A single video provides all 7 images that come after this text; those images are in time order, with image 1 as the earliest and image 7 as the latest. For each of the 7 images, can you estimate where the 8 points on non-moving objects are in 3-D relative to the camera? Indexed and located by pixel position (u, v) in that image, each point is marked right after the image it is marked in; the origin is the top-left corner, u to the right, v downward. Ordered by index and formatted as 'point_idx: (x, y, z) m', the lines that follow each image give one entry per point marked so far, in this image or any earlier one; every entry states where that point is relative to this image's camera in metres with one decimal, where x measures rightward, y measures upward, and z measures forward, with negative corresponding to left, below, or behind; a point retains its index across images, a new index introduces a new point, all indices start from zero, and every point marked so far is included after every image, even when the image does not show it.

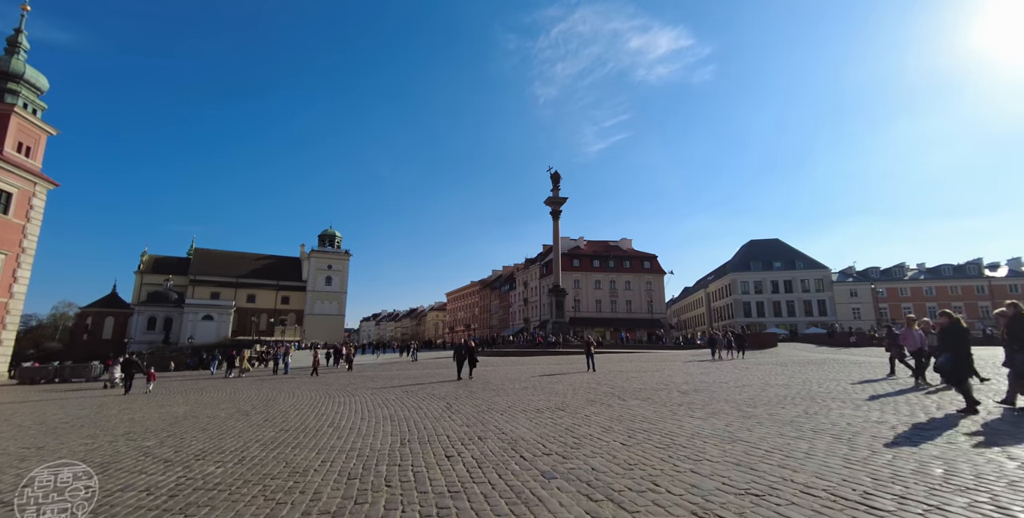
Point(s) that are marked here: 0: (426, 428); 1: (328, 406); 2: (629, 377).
0: (-1.4, -2.7, +7.6) m
1: (-4.7, -3.8, +11.9) m
2: (+4.4, -4.4, +17.4) m
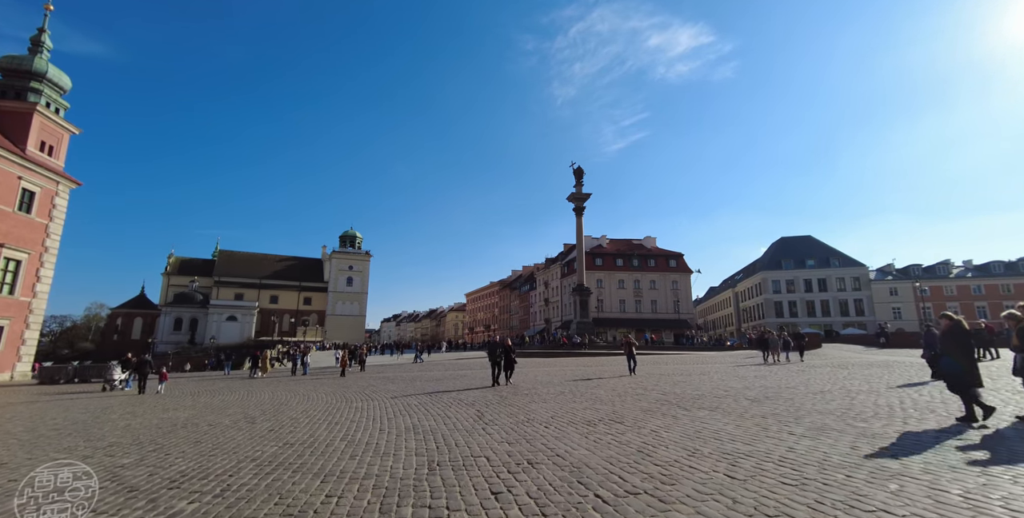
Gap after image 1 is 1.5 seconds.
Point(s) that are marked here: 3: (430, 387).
0: (-0.7, -2.4, +6.2) m
1: (-3.8, -3.5, +10.6) m
2: (+5.4, -4.1, +15.7) m
3: (-2.9, -4.7, +17.6) m
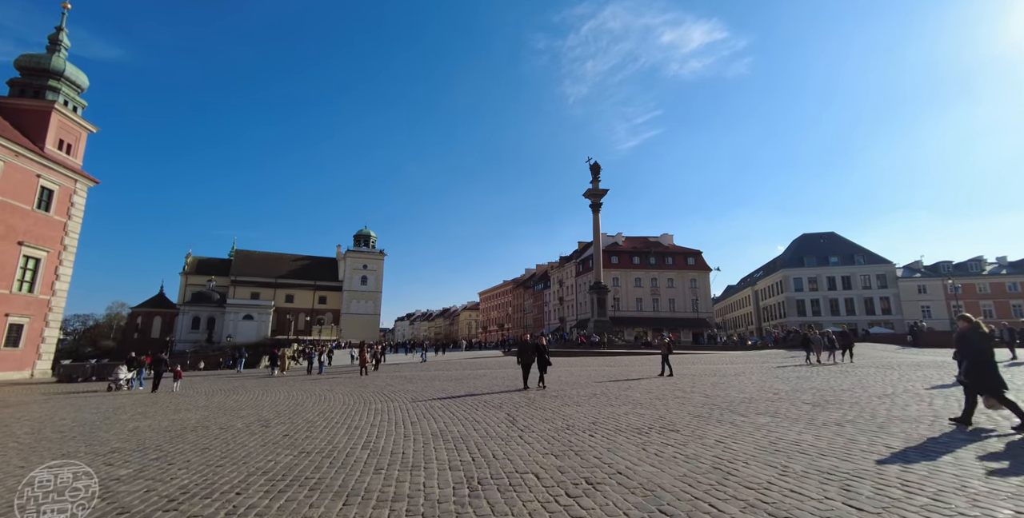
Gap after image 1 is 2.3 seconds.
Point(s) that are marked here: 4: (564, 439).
0: (-0.2, -2.3, +5.4) m
1: (-3.2, -3.3, +9.9) m
2: (+6.2, -3.9, +14.8) m
3: (-2.1, -4.5, +16.9) m
4: (+0.7, -2.5, +6.5) m
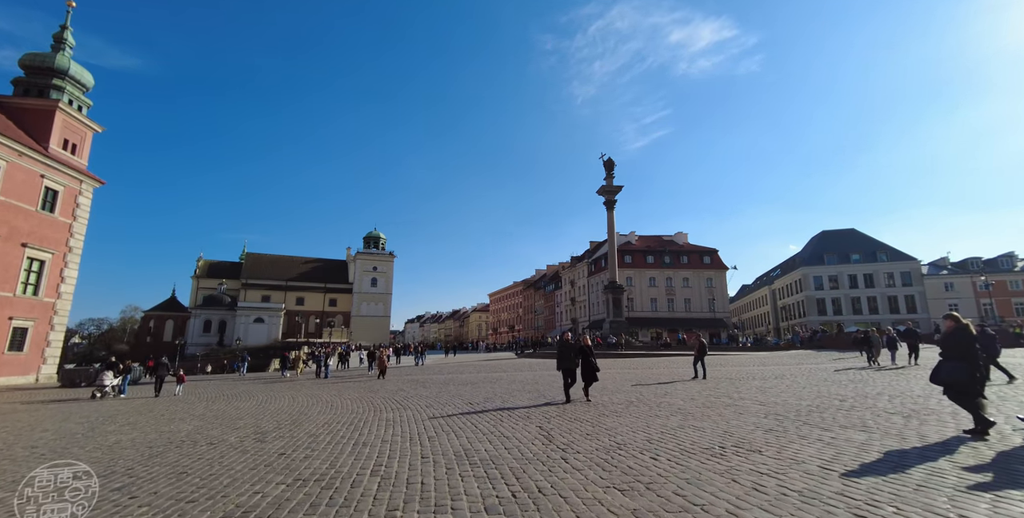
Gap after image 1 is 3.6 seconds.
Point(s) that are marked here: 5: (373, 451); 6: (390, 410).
0: (+0.3, -2.1, +4.1) m
1: (-2.6, -3.1, +8.7) m
2: (+6.9, -3.6, +13.4) m
3: (-1.4, -4.4, +15.6) m
4: (+1.2, -2.2, +5.2) m
5: (-2.0, -2.7, +6.7) m
6: (-3.0, -3.7, +11.7) m
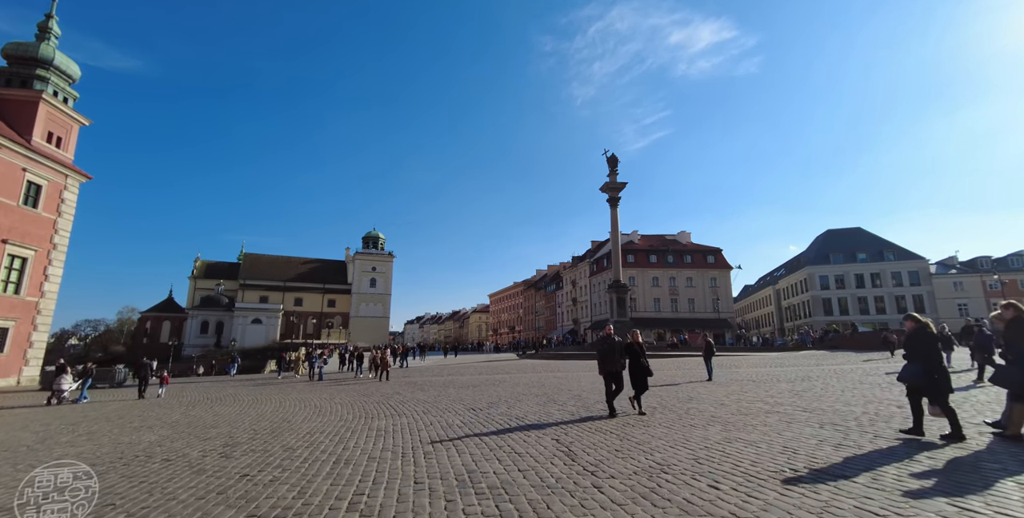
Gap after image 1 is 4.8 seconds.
0: (+0.5, -1.8, +2.8) m
1: (-2.4, -2.9, +7.4) m
2: (+7.0, -3.4, +12.1) m
3: (-1.2, -4.1, +14.4) m
4: (+1.4, -2.0, +4.0) m
5: (-1.8, -2.5, +5.5) m
6: (-2.8, -3.5, +10.4) m
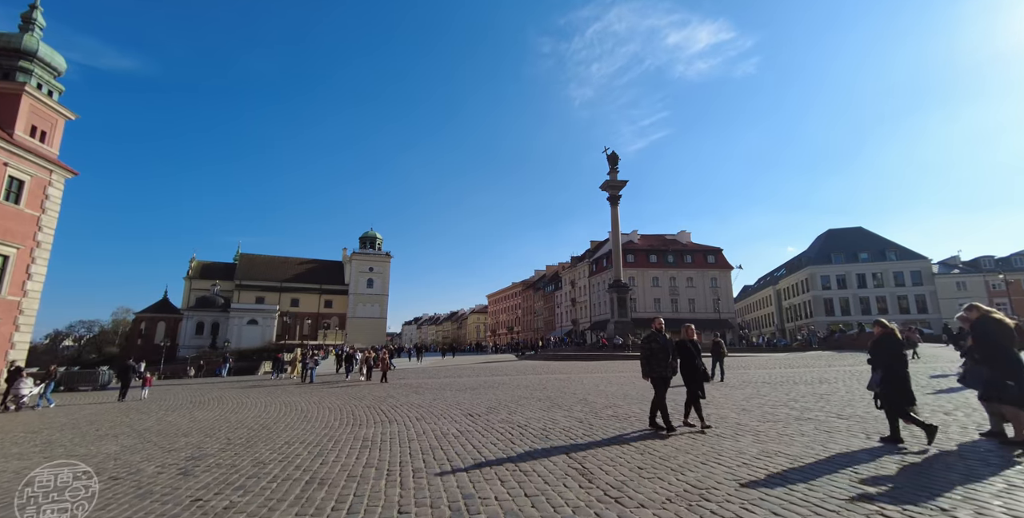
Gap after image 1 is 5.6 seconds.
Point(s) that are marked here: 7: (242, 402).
0: (+0.5, -1.6, +1.9) m
1: (-2.4, -2.7, +6.5) m
2: (+7.1, -3.2, +11.2) m
3: (-1.2, -4.0, +13.4) m
4: (+1.4, -1.8, +3.1) m
5: (-1.8, -2.3, +4.6) m
6: (-2.8, -3.3, +9.5) m
7: (-9.1, -4.8, +16.0) m
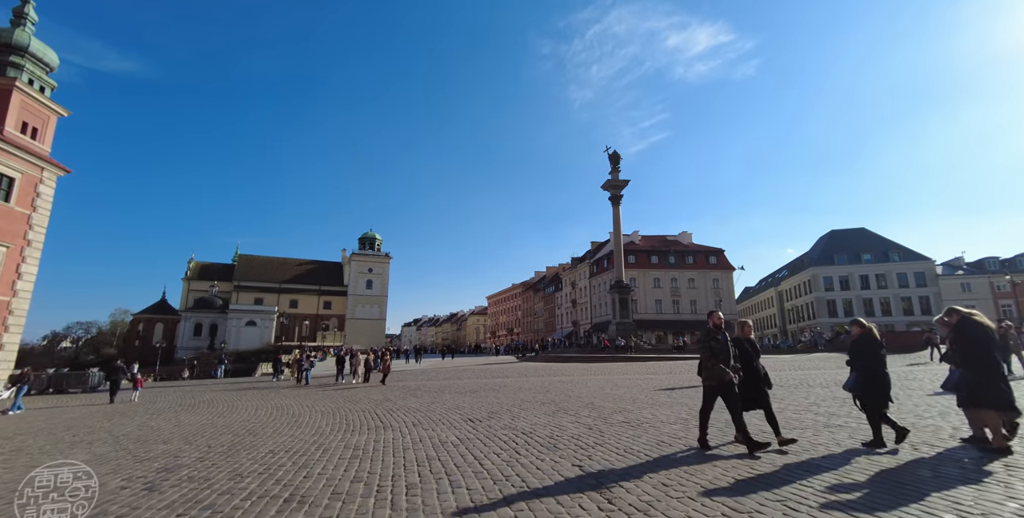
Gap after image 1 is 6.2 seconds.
0: (+0.6, -1.5, +1.3) m
1: (-2.3, -2.6, +5.9) m
2: (+7.1, -3.1, +10.6) m
3: (-1.2, -3.9, +12.8) m
4: (+1.5, -1.7, +2.4) m
5: (-1.7, -2.2, +3.9) m
6: (-2.7, -3.2, +8.8) m
7: (-9.1, -4.7, +15.3) m
